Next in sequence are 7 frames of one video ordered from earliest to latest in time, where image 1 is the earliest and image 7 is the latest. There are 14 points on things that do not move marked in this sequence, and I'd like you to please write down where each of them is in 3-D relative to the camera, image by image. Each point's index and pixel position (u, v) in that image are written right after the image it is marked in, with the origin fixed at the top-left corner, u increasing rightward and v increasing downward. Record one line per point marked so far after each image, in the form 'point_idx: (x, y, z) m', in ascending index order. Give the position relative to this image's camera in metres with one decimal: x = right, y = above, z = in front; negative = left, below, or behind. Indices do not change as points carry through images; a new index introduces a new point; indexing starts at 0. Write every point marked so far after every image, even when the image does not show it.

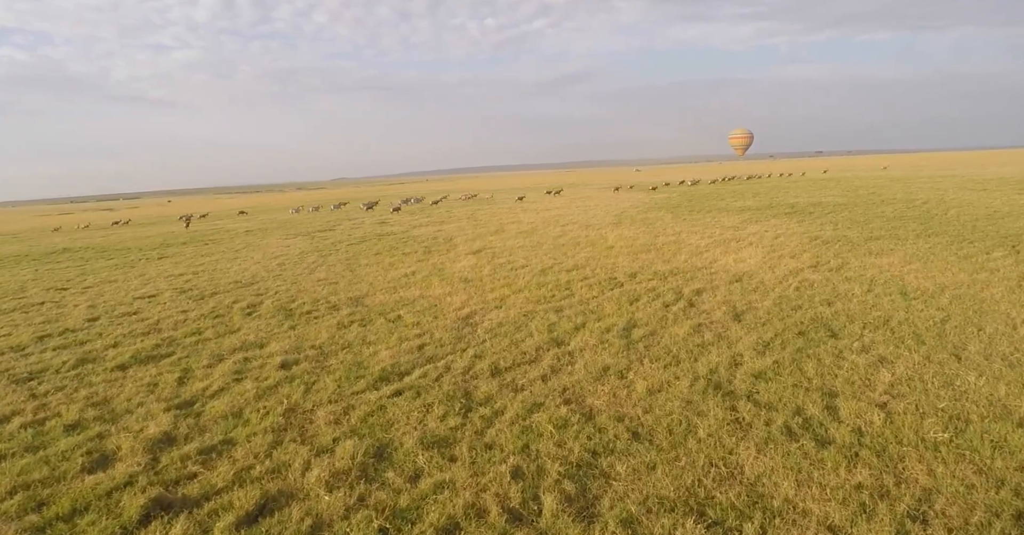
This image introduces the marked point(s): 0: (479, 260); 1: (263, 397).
0: (-0.9, +0.2, +17.8) m
1: (-3.2, -1.7, +8.0) m
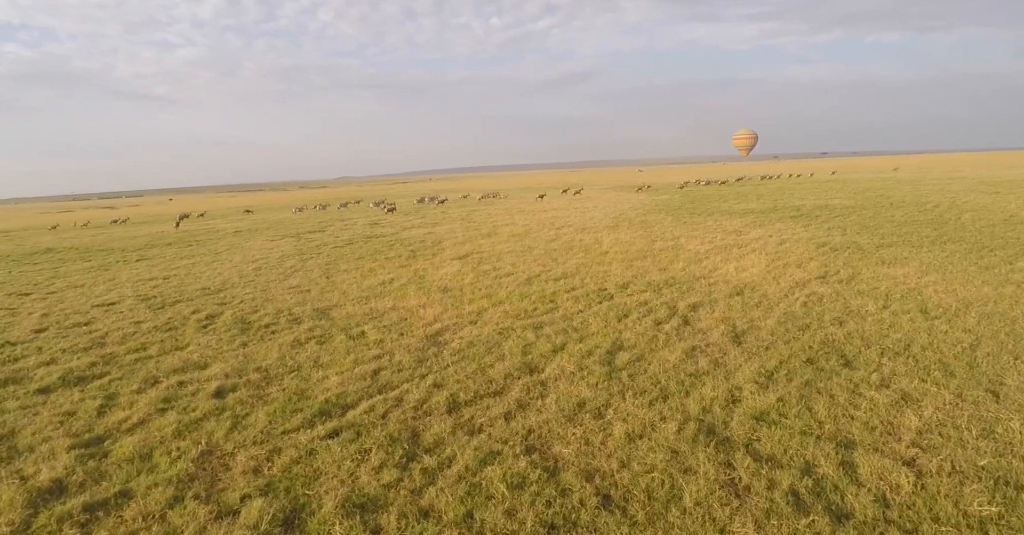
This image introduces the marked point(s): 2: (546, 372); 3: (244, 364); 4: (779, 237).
0: (-1.3, +0.1, +16.7) m
1: (-3.6, -1.8, +6.9) m
2: (+0.4, -1.3, +7.7) m
3: (-4.0, -1.4, +9.3) m
4: (+7.8, +0.9, +18.5) m
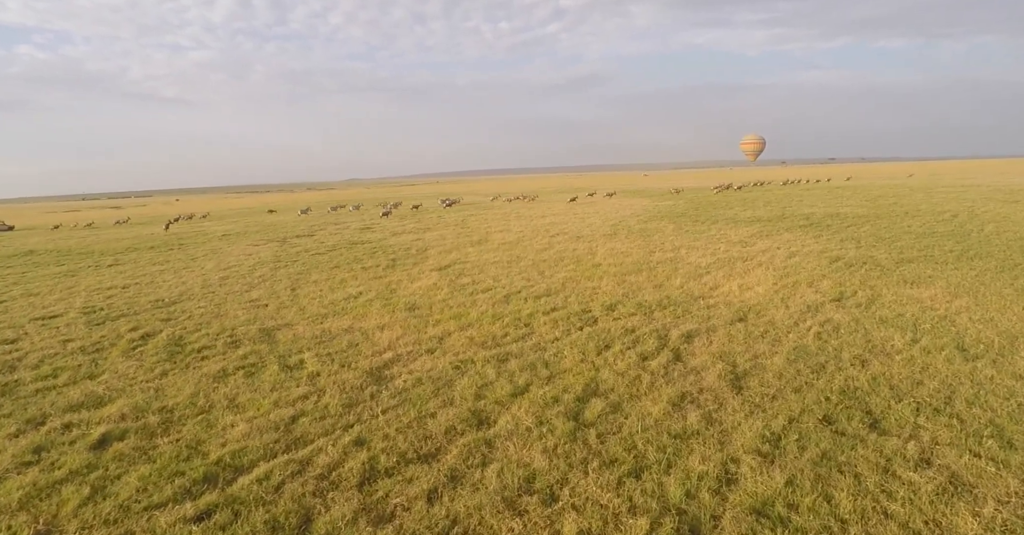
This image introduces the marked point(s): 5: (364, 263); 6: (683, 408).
0: (-1.7, -0.3, +15.3) m
1: (-4.2, -2.1, +5.5) m
2: (-0.2, -1.6, +6.2) m
3: (-4.5, -1.7, +7.9) m
4: (+7.4, +0.5, +16.9) m
5: (-4.5, +0.1, +19.0) m
6: (+1.7, -1.4, +6.4) m
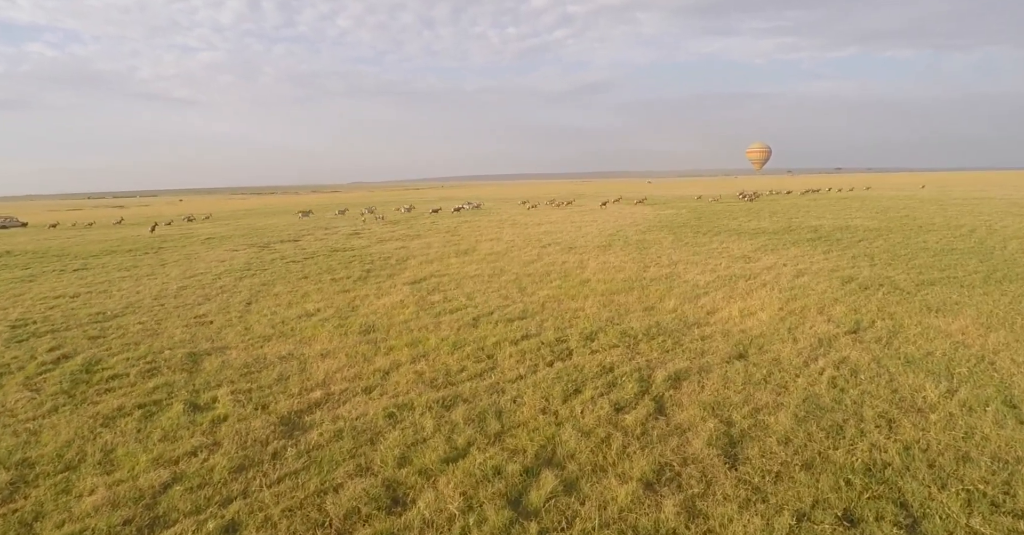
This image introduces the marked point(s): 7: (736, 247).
0: (-2.2, -0.6, +13.8) m
1: (-4.8, -2.3, +4.0) m
2: (-0.8, -1.8, +4.7) m
3: (-5.1, -1.9, +6.4) m
4: (+7.0, 0.0, +15.4) m
5: (-4.9, -0.2, +17.5) m
6: (+1.1, -1.7, +4.9) m
7: (+6.9, +0.6, +19.5) m
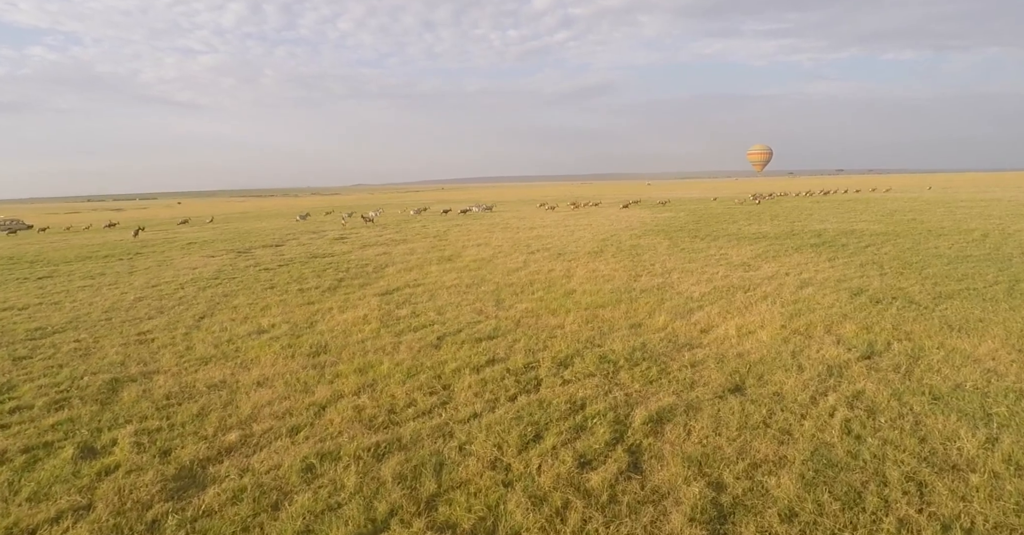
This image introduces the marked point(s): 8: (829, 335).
0: (-2.7, -0.8, +12.6) m
1: (-5.3, -2.4, +2.9) m
2: (-1.3, -2.0, +3.6) m
3: (-5.6, -2.1, +5.3) m
4: (+6.5, -0.2, +14.2) m
5: (-5.4, -0.4, +16.4) m
6: (+0.6, -1.9, +3.7) m
7: (+6.5, +0.4, +18.3) m
8: (+4.6, -1.0, +9.0) m
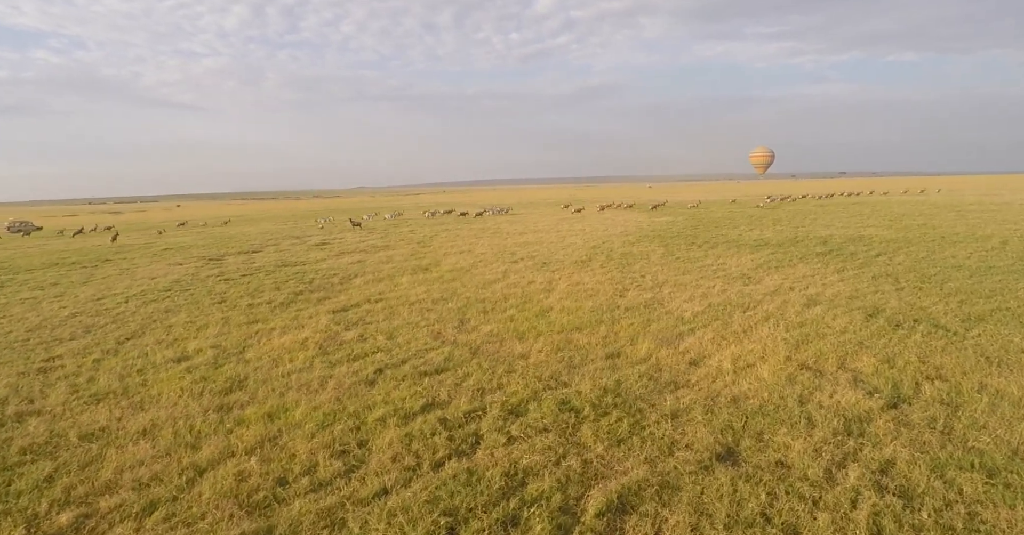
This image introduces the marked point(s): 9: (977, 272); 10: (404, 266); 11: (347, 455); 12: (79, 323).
0: (-3.3, -1.1, +11.1) m
1: (-6.0, -2.7, +1.4) m
2: (-1.9, -2.2, +2.0) m
3: (-6.2, -2.3, +3.8) m
4: (+5.9, -0.5, +12.7) m
5: (-5.9, -0.7, +14.9) m
6: (0.0, -2.1, +2.2) m
7: (+5.9, +0.1, +16.7) m
8: (+3.9, -1.2, +7.4) m
9: (+11.2, -0.1, +15.1) m
10: (-3.3, +0.1, +19.6) m
11: (-1.5, -1.7, +5.8) m
12: (-9.0, -1.2, +13.1) m
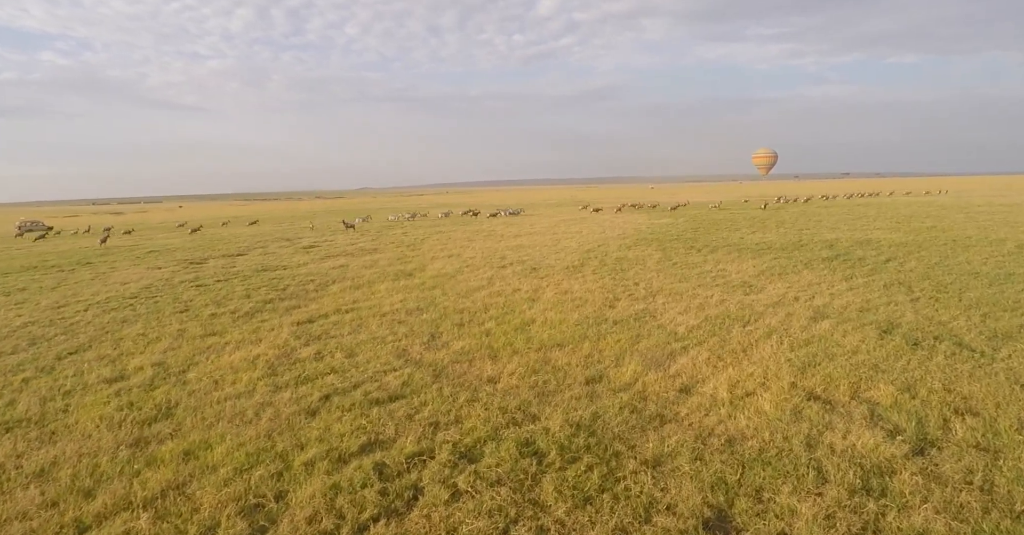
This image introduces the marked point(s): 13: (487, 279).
0: (-3.7, -1.2, +10.1) m
1: (-6.4, -2.8, +0.4) m
2: (-2.3, -2.4, +1.0) m
3: (-6.7, -2.4, +2.8) m
4: (+5.5, -0.7, +11.6) m
5: (-6.3, -0.8, +13.9) m
6: (-0.4, -2.3, +1.2) m
7: (+5.6, -0.1, +15.7) m
8: (+3.5, -1.4, +6.4) m
9: (+10.9, -0.3, +14.0) m
10: (-3.6, -0.1, +18.7) m
11: (-1.9, -1.8, +4.8) m
12: (-9.4, -1.3, +12.1) m
13: (-0.6, -0.3, +15.9) m
